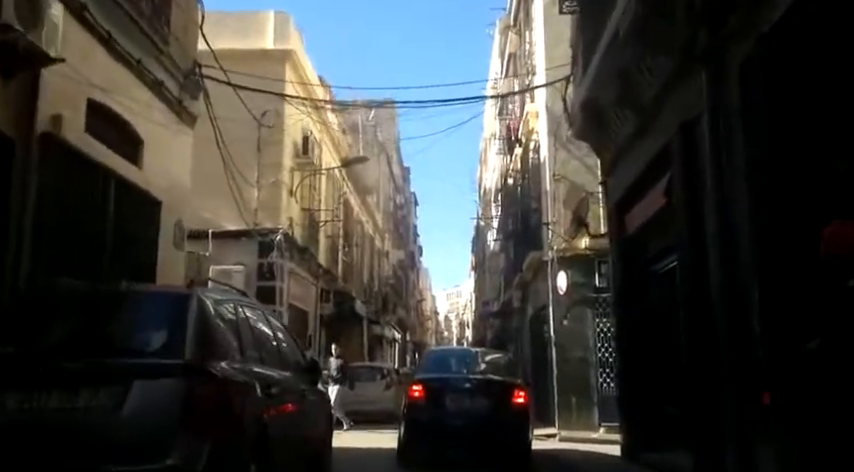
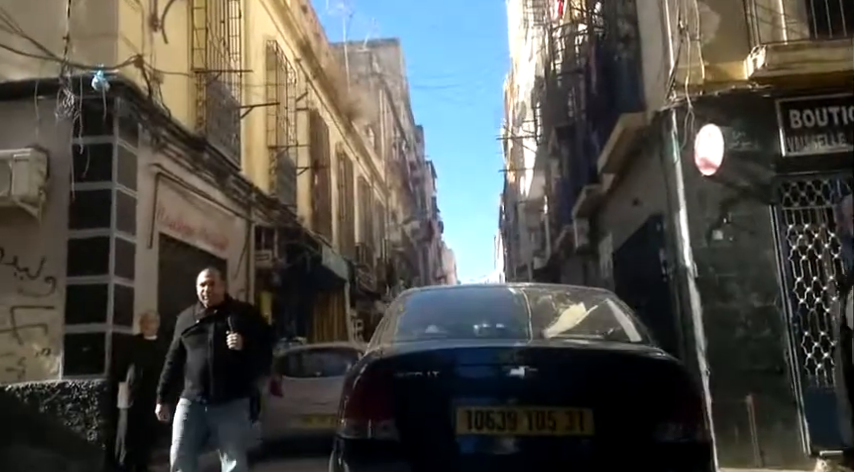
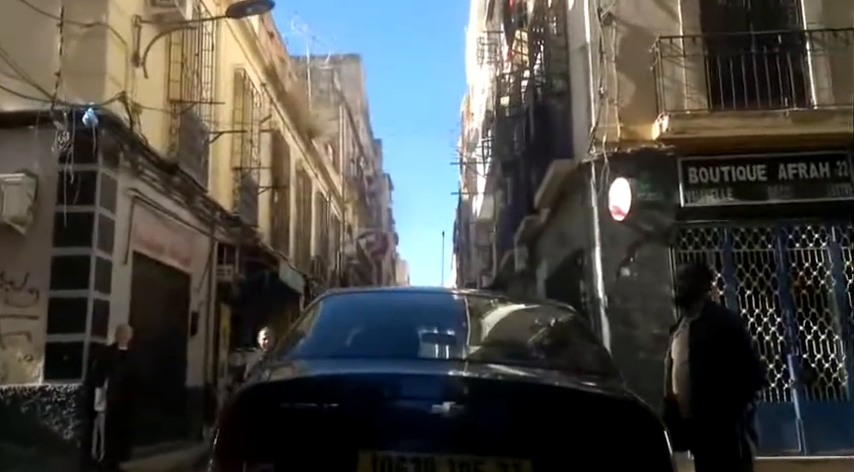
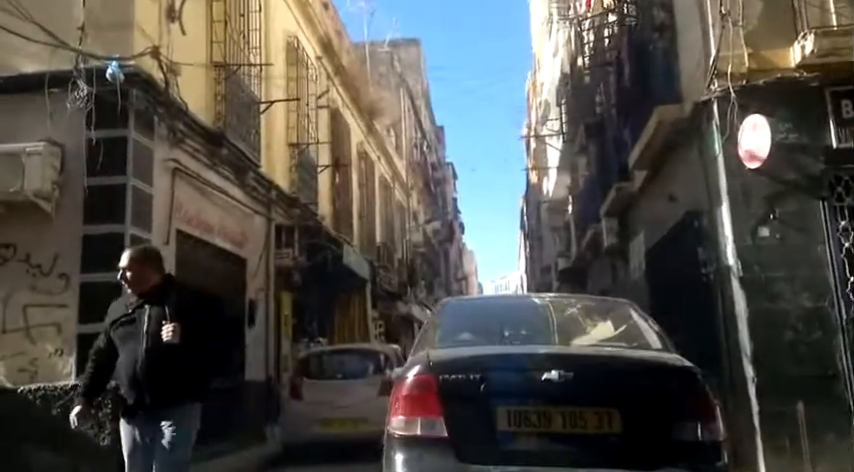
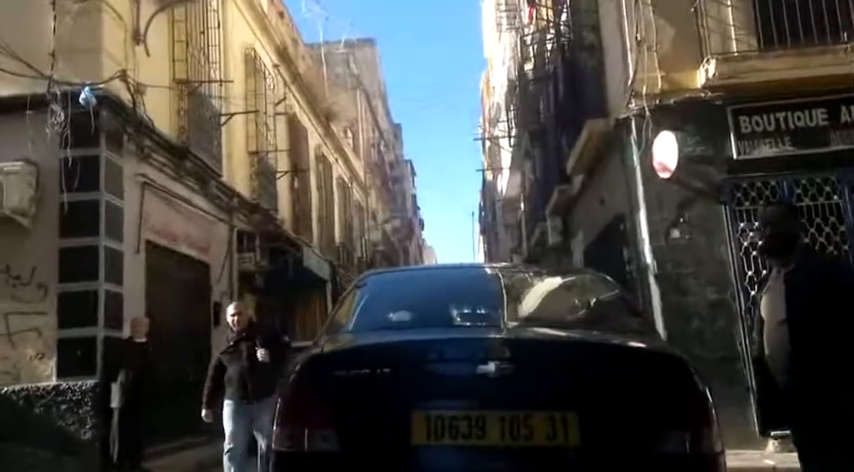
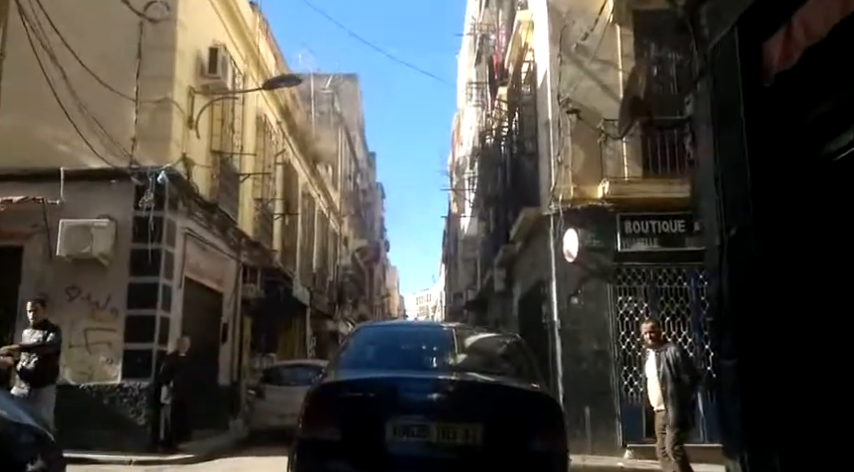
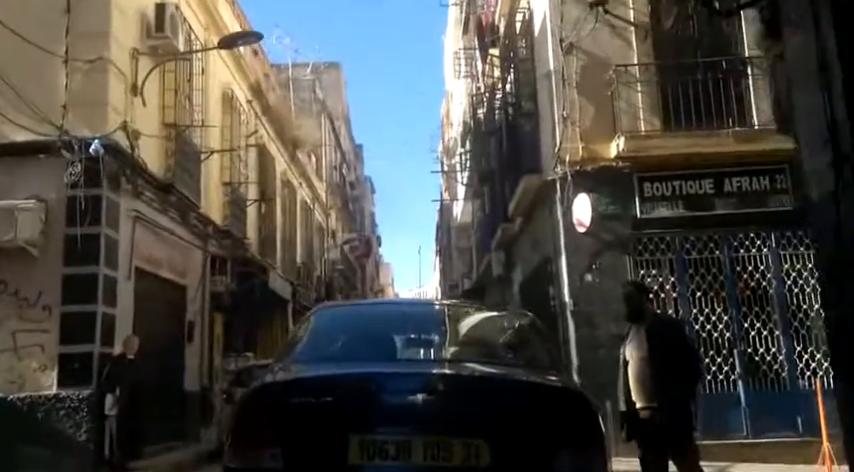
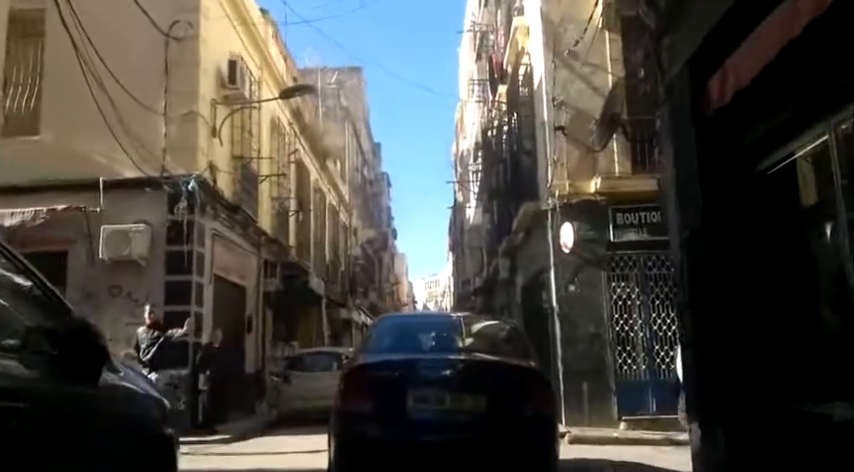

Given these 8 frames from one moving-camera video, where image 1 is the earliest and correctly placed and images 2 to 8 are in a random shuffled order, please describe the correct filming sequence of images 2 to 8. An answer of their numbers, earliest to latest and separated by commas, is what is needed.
8, 6, 7, 3, 5, 2, 4
